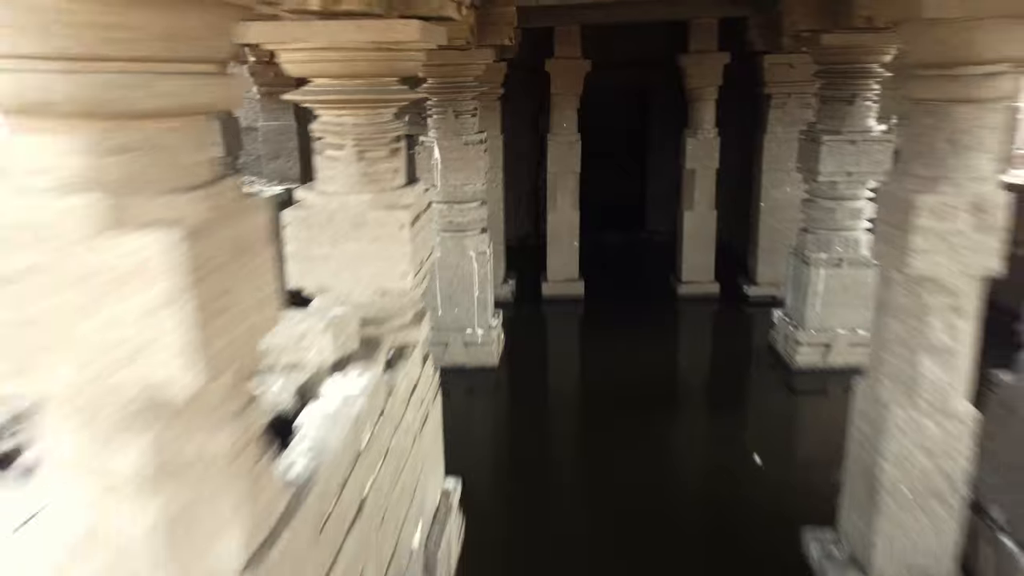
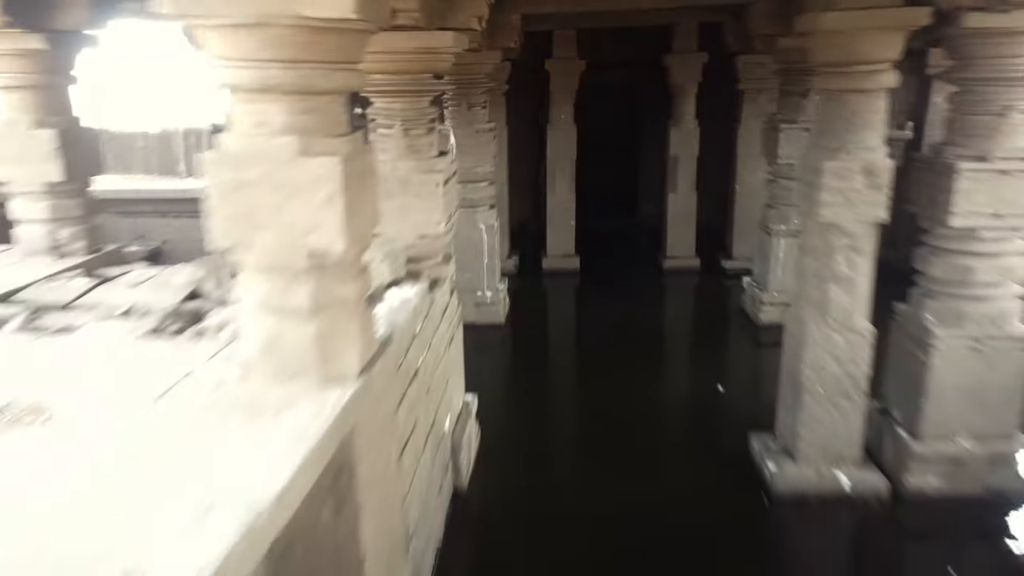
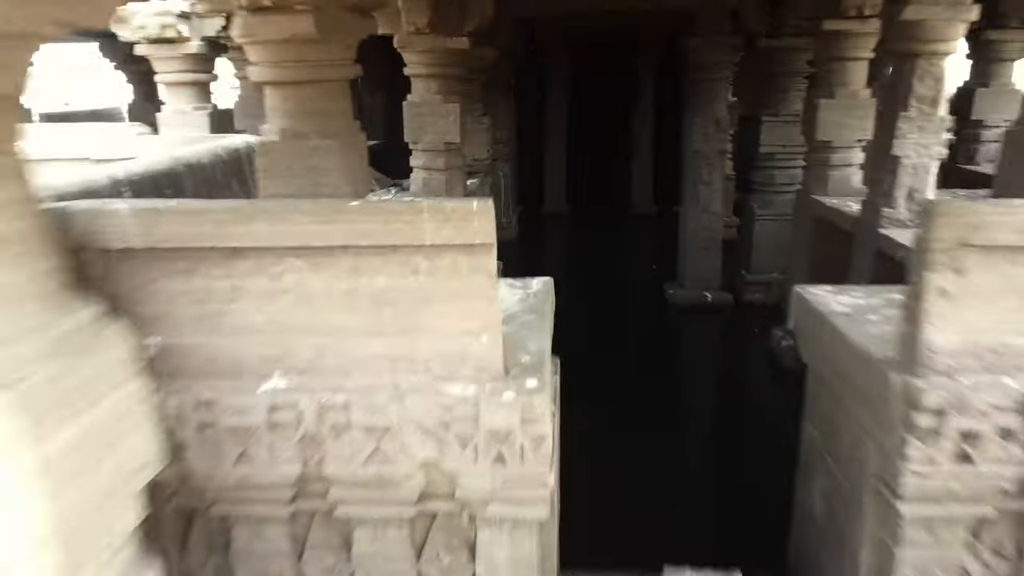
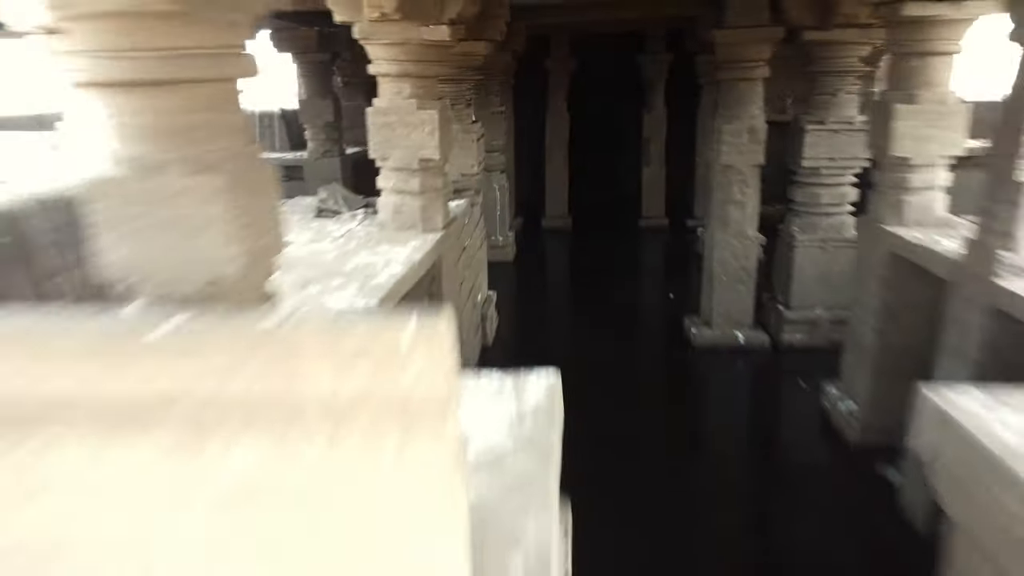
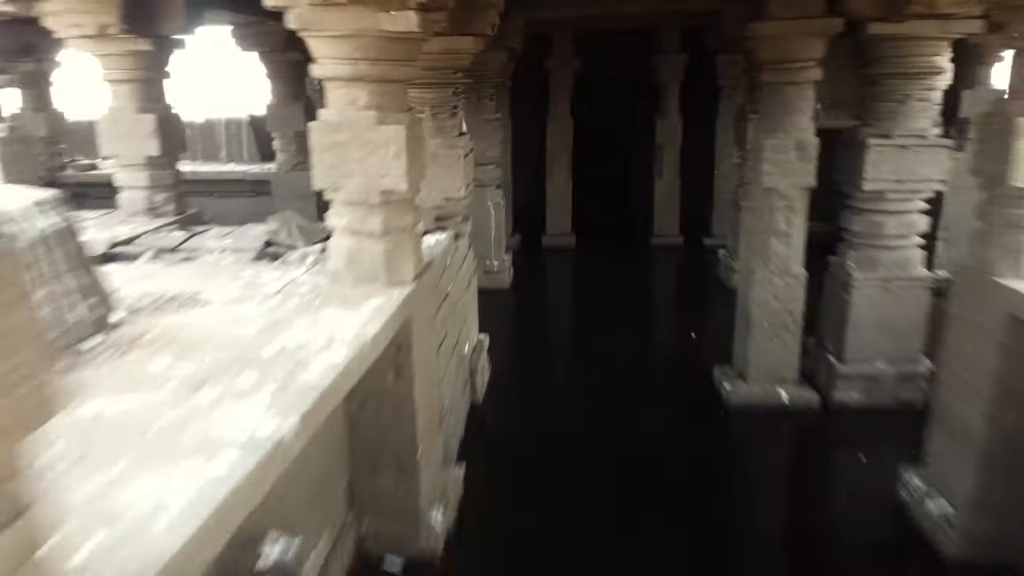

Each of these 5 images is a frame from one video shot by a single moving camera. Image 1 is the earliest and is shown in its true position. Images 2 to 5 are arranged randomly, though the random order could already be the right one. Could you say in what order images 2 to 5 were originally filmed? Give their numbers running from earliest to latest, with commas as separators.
2, 5, 4, 3
